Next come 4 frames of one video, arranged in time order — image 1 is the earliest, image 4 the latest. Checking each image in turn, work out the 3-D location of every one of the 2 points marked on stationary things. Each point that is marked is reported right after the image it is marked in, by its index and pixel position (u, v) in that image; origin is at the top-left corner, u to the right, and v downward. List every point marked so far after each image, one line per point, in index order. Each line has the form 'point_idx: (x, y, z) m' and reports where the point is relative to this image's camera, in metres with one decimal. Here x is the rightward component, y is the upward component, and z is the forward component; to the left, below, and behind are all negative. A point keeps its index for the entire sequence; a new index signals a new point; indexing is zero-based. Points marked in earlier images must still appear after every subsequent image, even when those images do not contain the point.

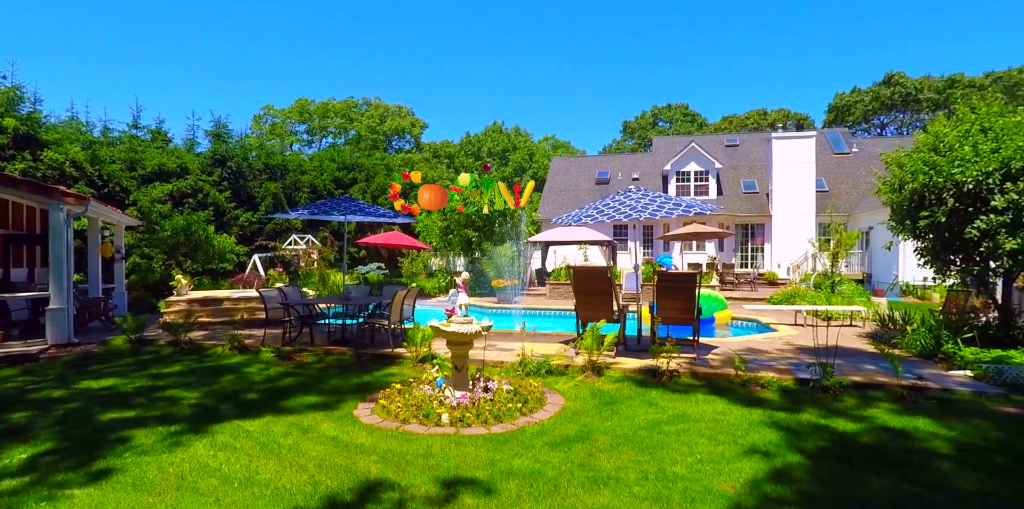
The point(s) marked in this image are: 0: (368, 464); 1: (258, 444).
0: (-1.0, -1.5, +4.0) m
1: (-2.1, -1.5, +4.6) m
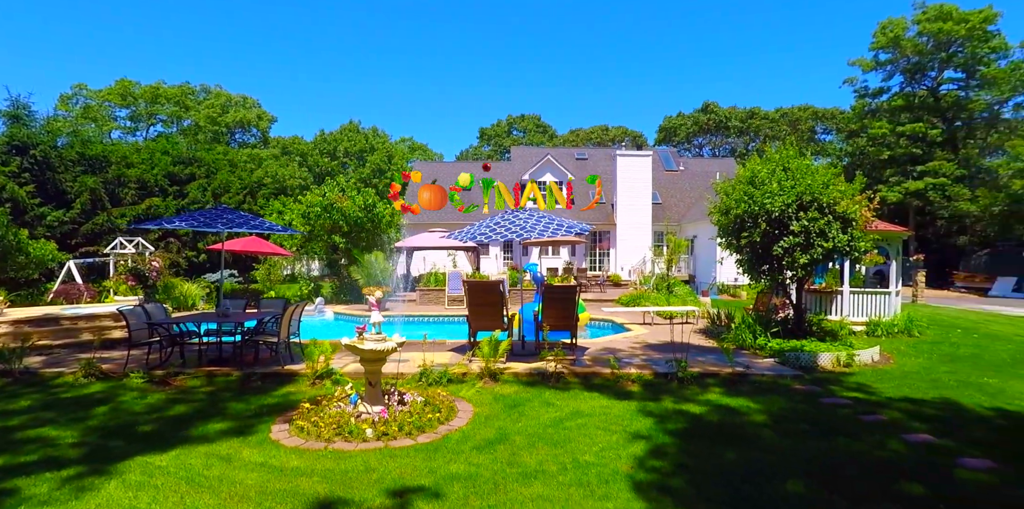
0: (-1.5, -1.7, +4.2) m
1: (-2.7, -1.8, +4.5) m
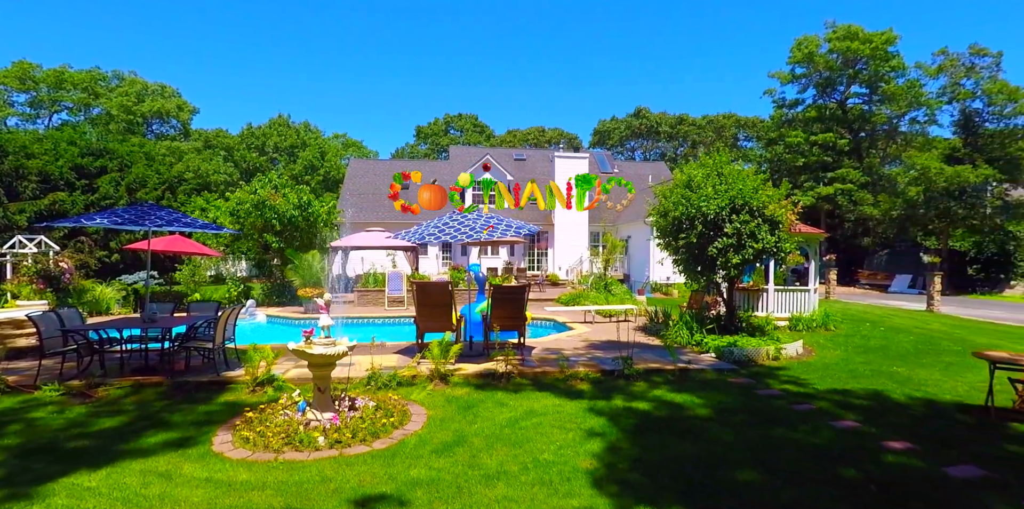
0: (-1.8, -1.7, +4.0) m
1: (-2.9, -1.8, +4.1) m
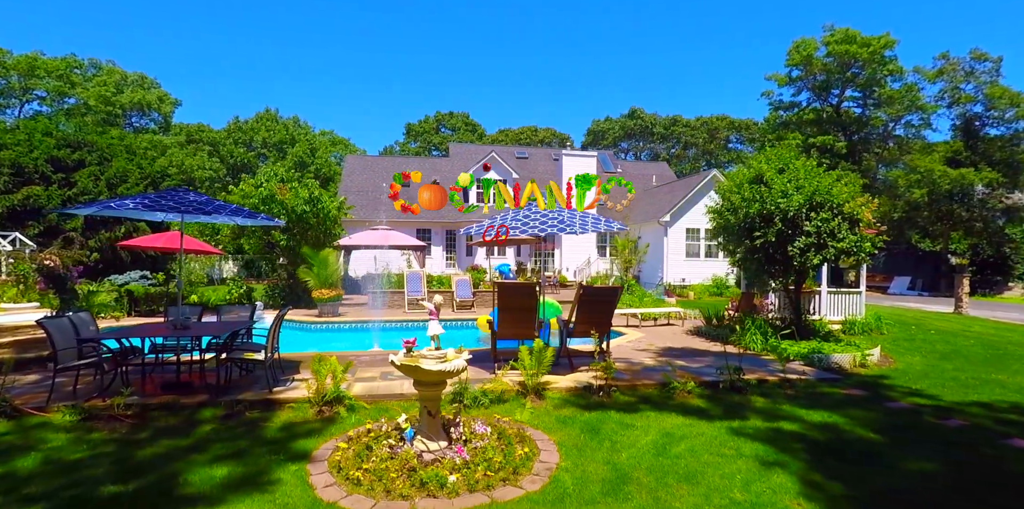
0: (-0.4, -1.7, +3.0) m
1: (-1.6, -1.7, +3.0) m
